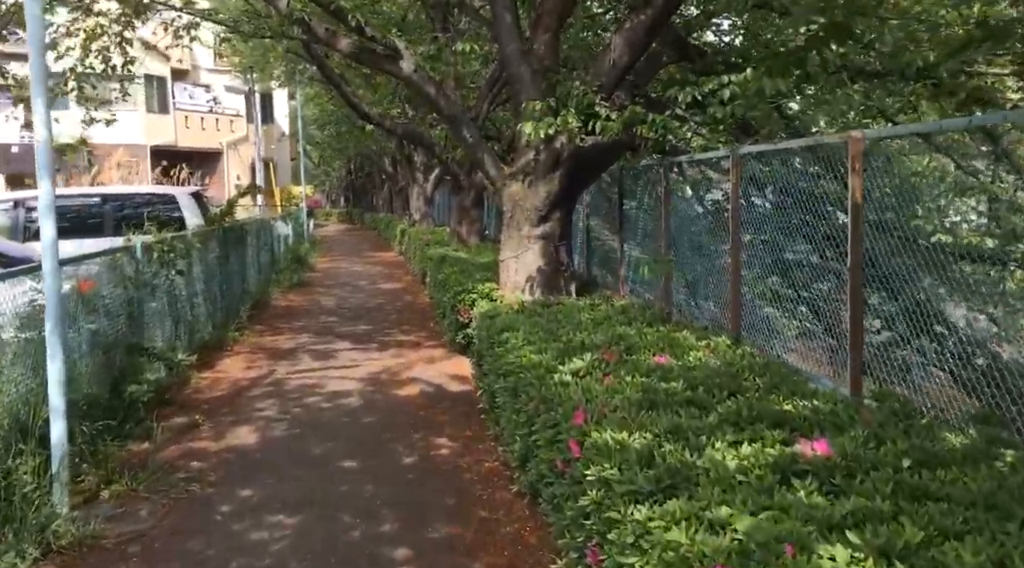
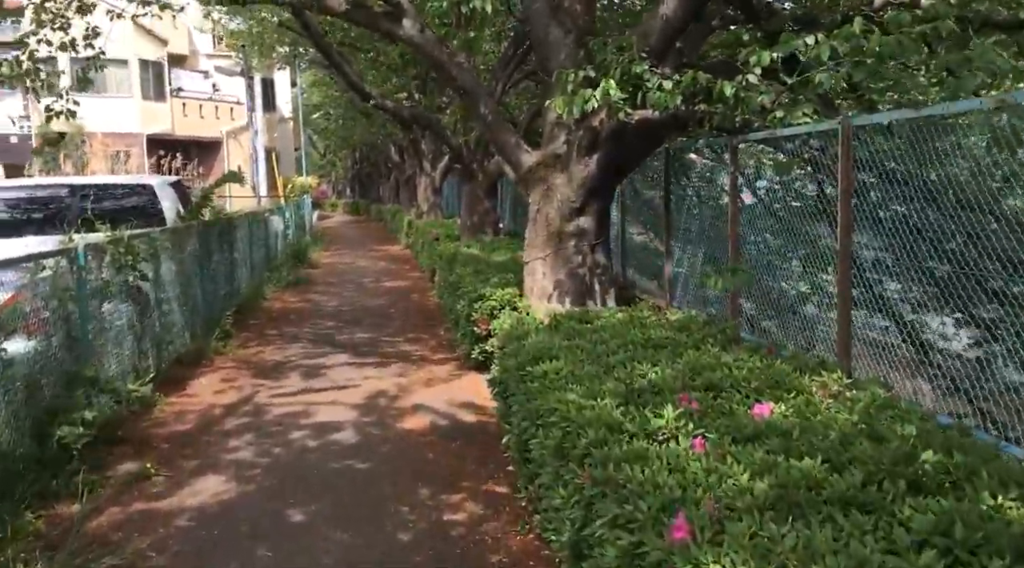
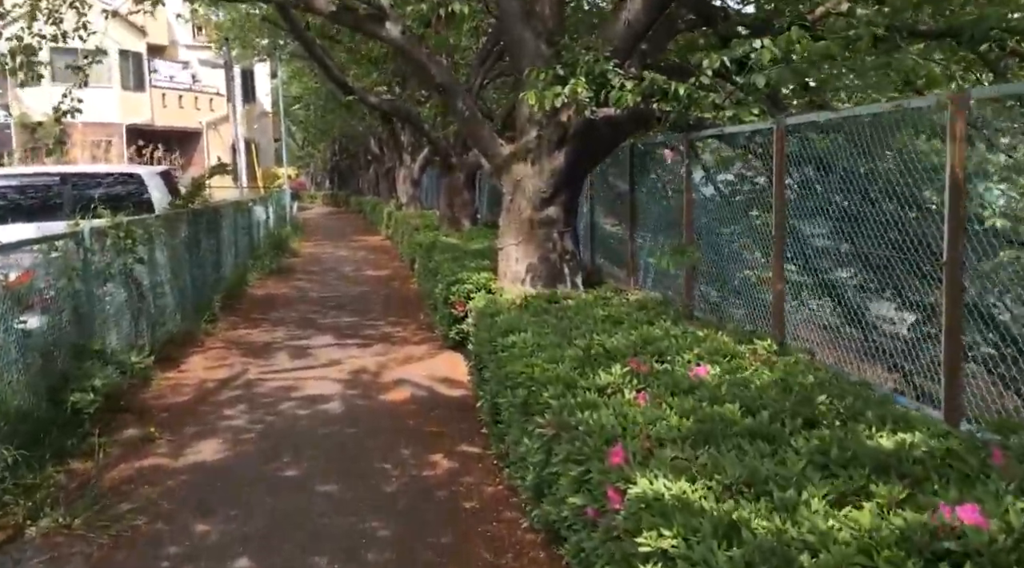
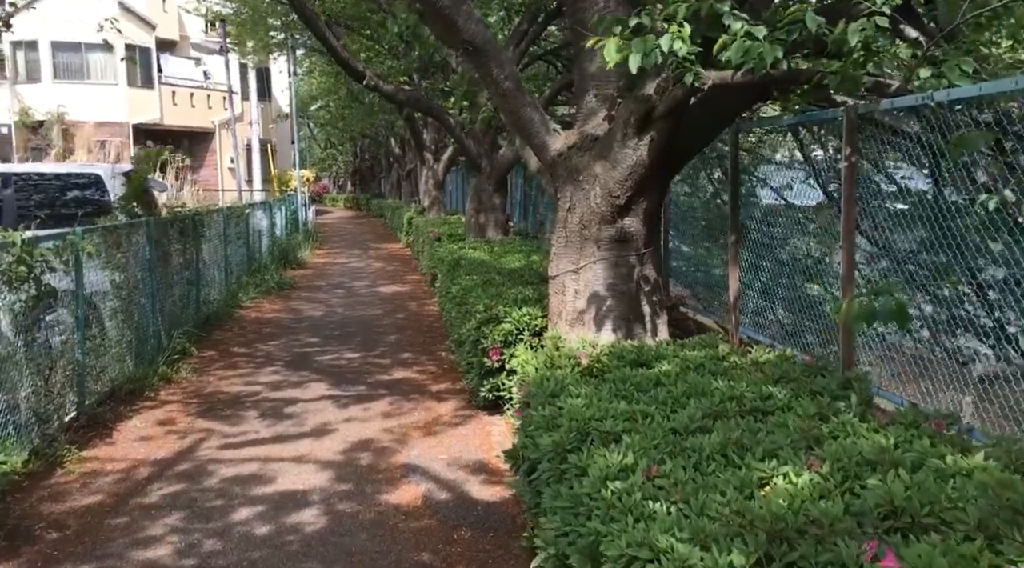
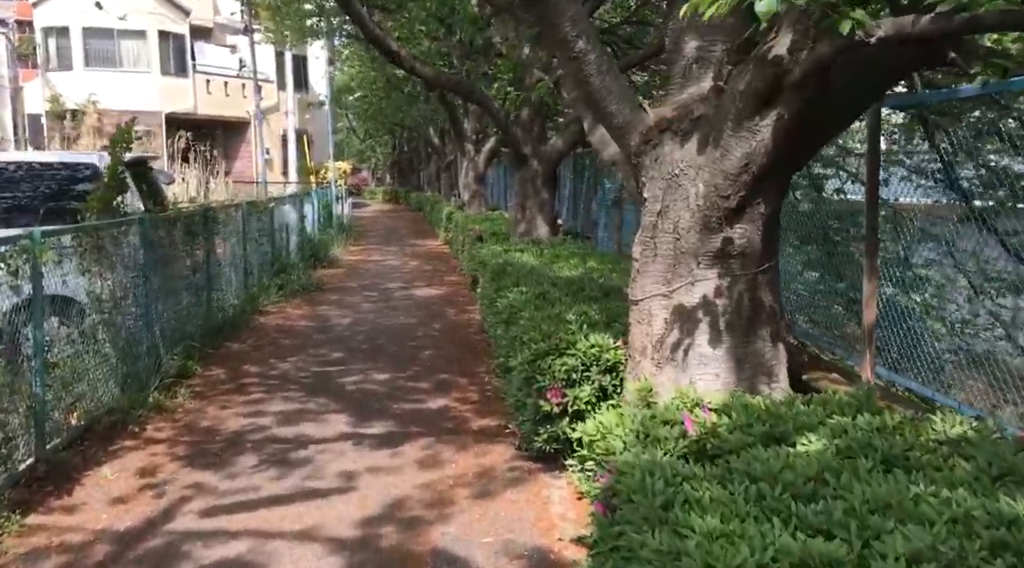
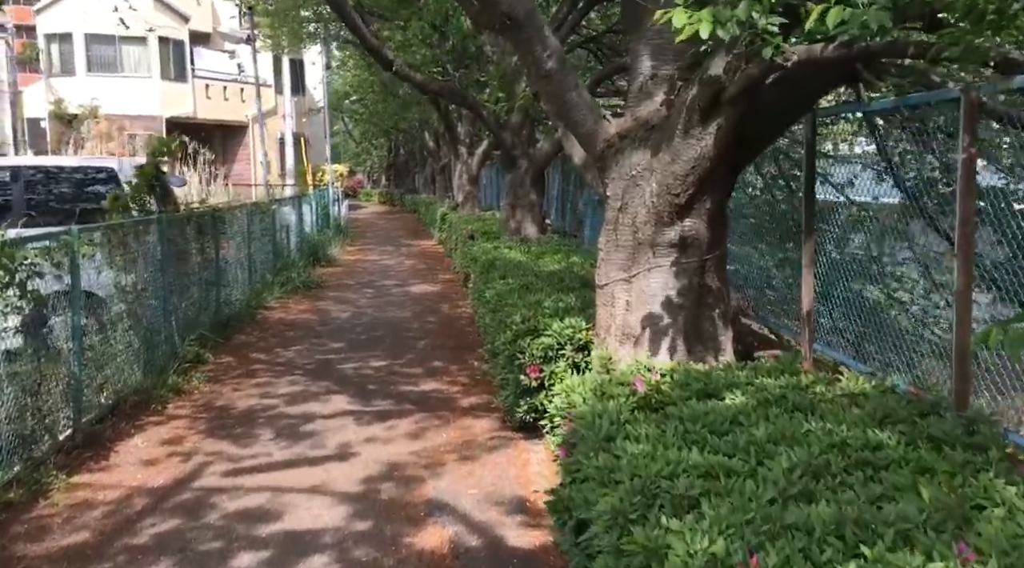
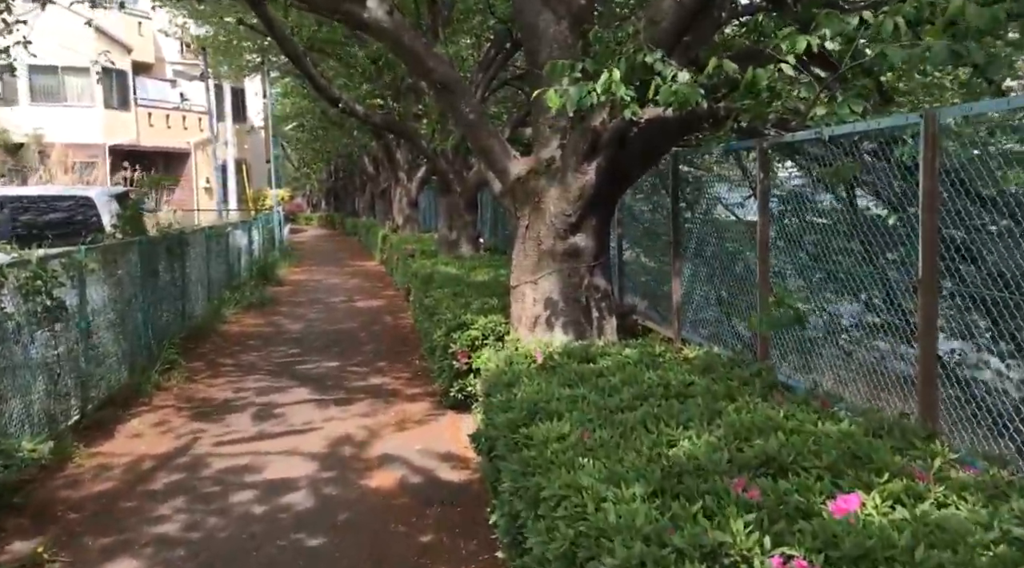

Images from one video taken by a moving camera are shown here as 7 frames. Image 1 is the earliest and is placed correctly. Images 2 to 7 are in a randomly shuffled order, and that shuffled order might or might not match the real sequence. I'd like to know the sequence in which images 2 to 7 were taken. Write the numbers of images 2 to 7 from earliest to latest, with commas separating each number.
3, 2, 7, 4, 6, 5
